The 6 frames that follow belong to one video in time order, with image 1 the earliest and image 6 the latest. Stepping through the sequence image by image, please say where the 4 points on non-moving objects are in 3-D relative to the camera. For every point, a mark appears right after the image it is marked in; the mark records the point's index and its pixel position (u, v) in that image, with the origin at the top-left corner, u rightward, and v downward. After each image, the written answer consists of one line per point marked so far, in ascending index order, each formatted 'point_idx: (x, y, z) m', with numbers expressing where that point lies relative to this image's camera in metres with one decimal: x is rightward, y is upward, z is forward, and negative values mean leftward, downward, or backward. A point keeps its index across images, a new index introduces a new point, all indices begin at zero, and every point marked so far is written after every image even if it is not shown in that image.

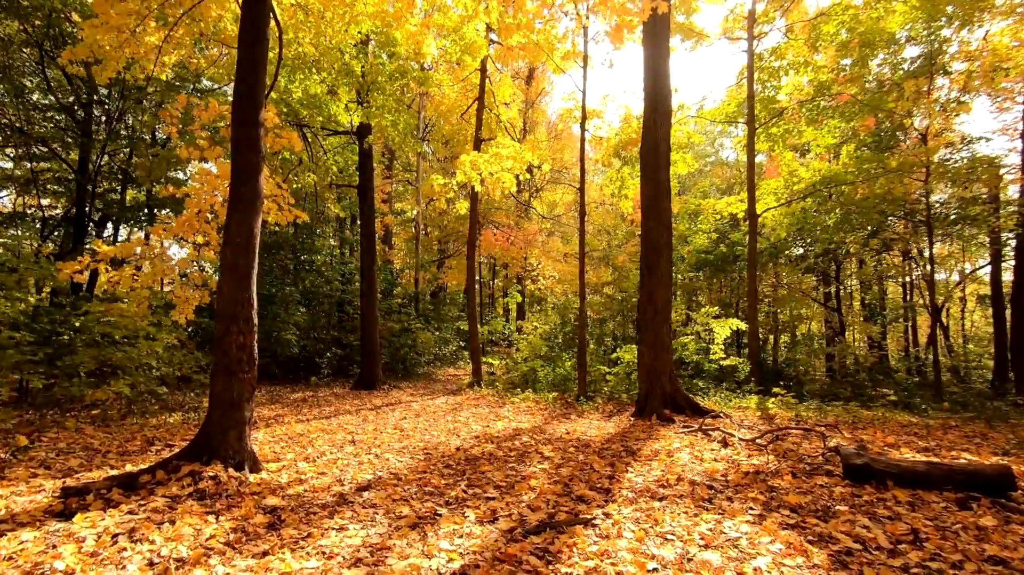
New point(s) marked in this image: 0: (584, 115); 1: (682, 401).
0: (+1.7, +3.9, +10.6) m
1: (+2.8, -1.9, +7.6) m
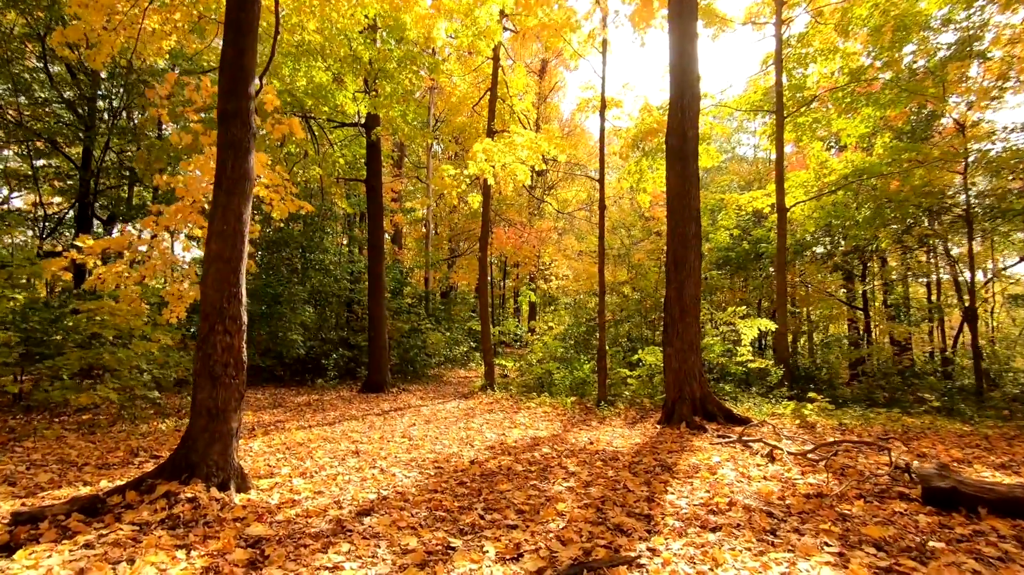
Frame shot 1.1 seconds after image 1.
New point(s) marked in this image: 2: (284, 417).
0: (+2.0, +4.0, +10.1) m
1: (+3.1, -1.8, +7.1) m
2: (-3.5, -2.0, +7.1) m
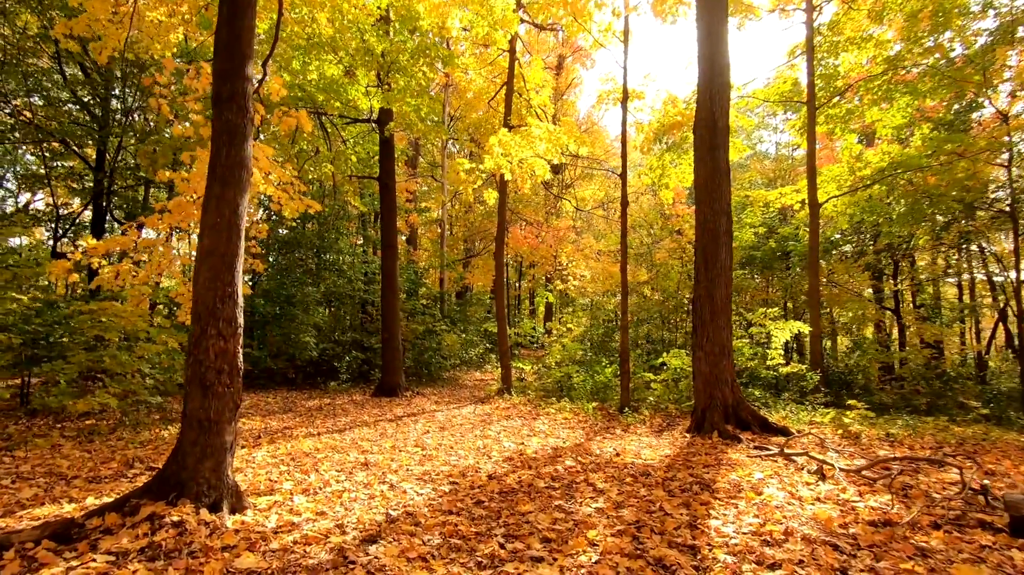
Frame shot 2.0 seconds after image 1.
0: (+2.3, +4.0, +9.6) m
1: (+3.3, -1.8, +6.6) m
2: (-3.2, -2.0, +6.8) m
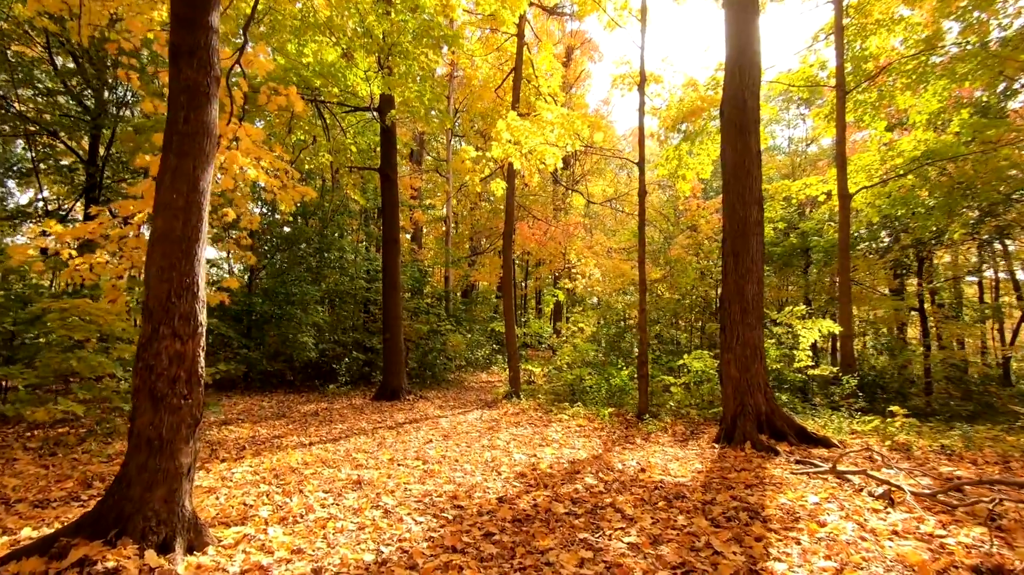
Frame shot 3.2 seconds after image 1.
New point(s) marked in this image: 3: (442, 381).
0: (+2.5, +4.0, +9.0) m
1: (+3.5, -1.8, +6.0) m
2: (-3.1, -1.9, +6.3) m
3: (-1.8, -2.5, +12.3) m
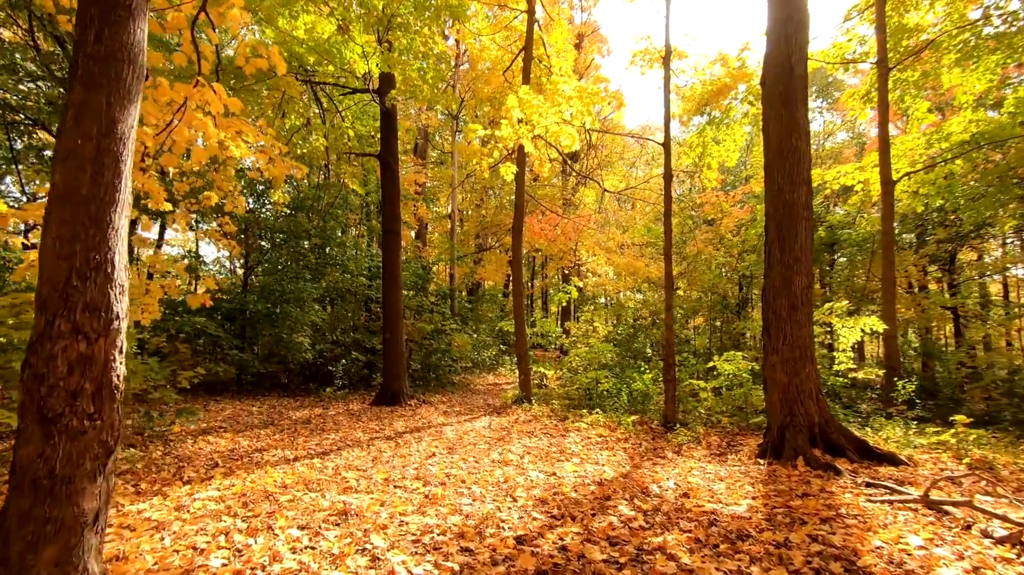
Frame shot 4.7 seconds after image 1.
0: (+2.7, +4.1, +8.3) m
1: (+3.6, -1.7, +5.2) m
2: (-2.9, -1.8, +5.6) m
3: (-1.6, -2.4, +11.5) m
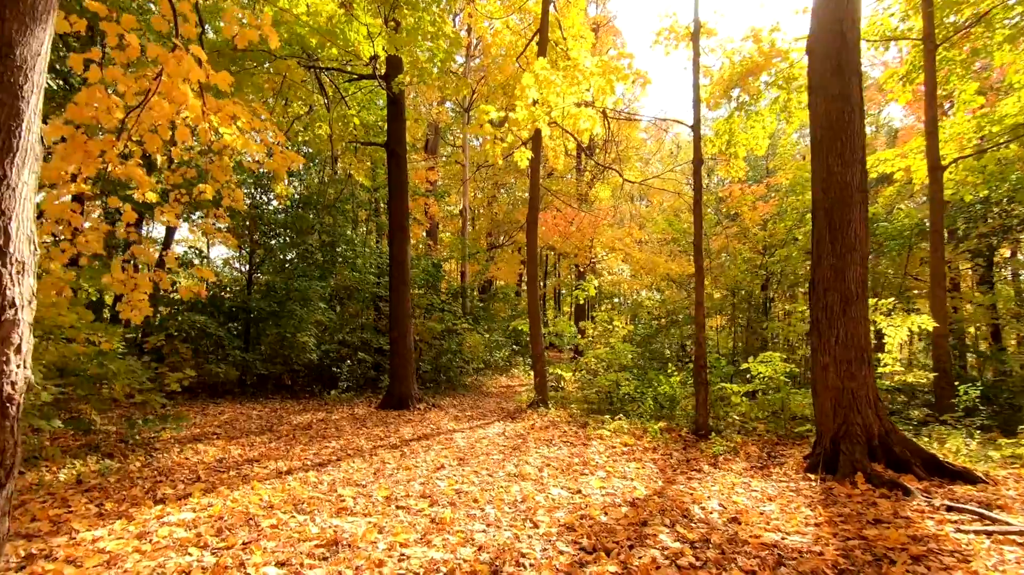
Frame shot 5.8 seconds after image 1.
0: (+2.9, +4.2, +7.7) m
1: (+3.8, -1.6, +4.5) m
2: (-2.7, -1.8, +5.1) m
3: (-1.3, -2.3, +11.0) m
